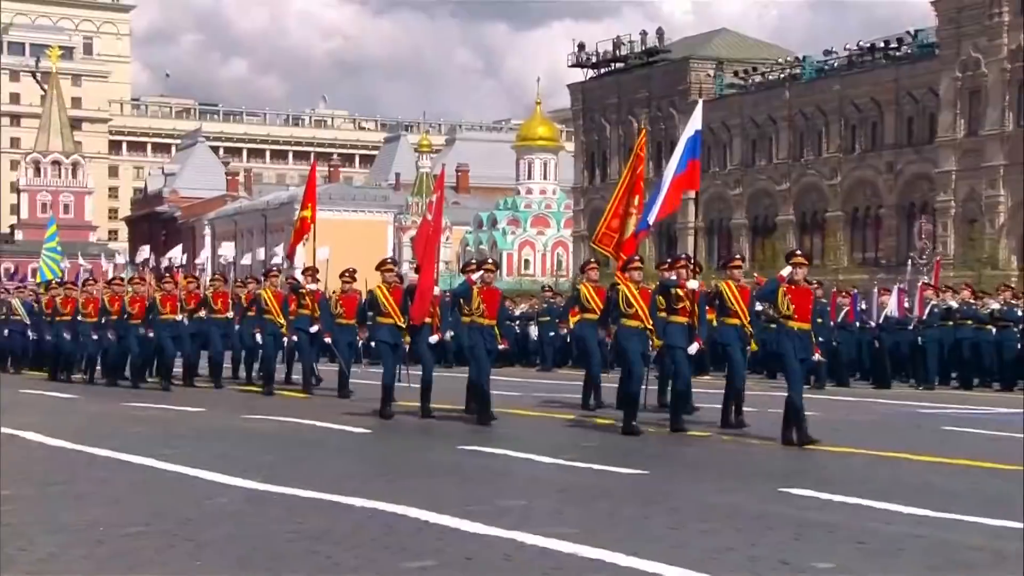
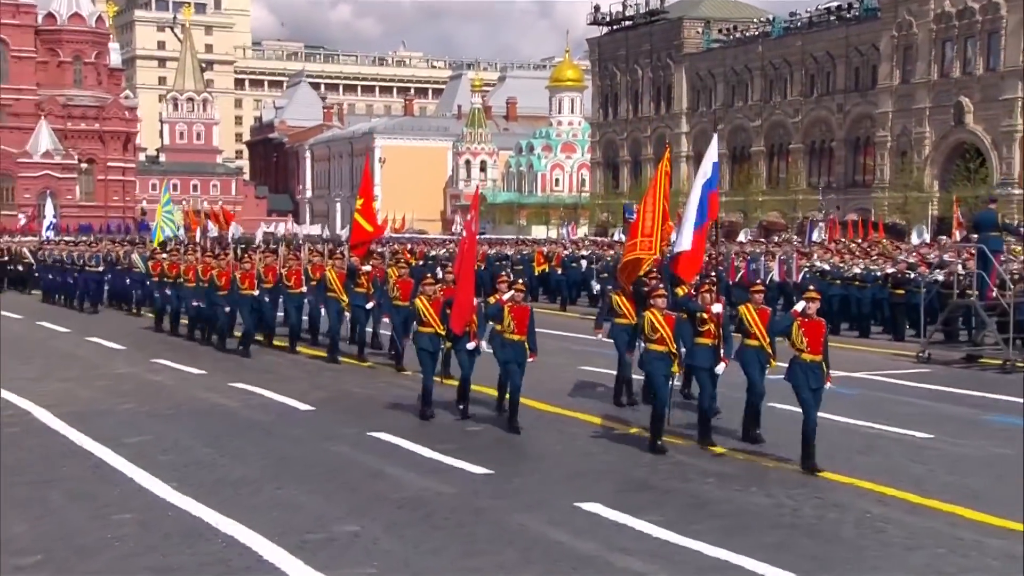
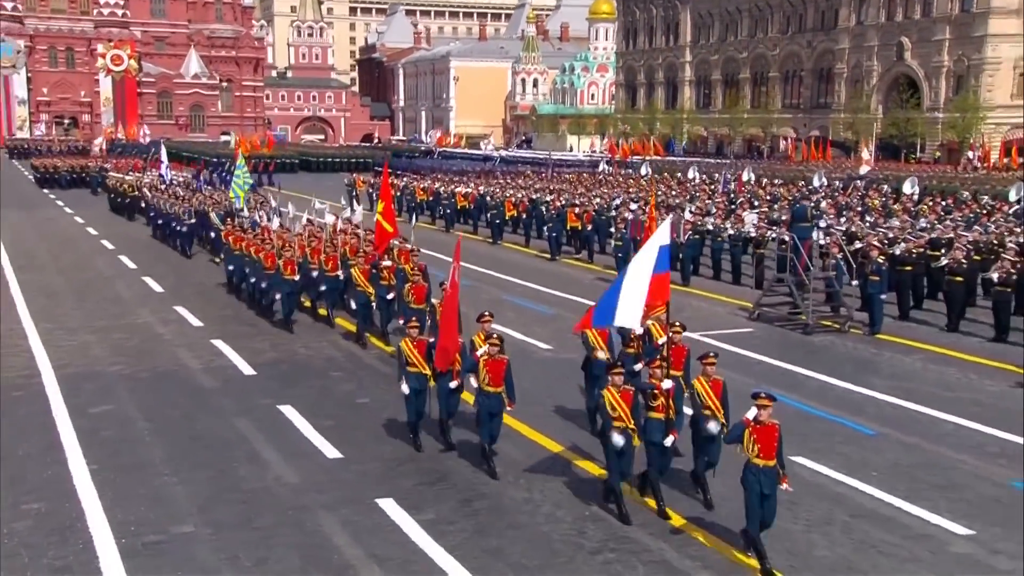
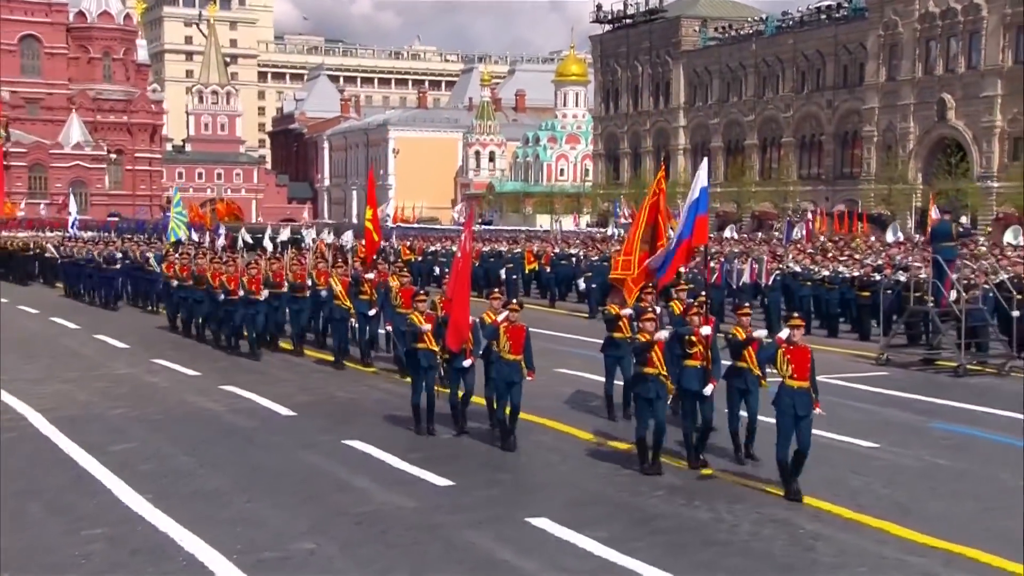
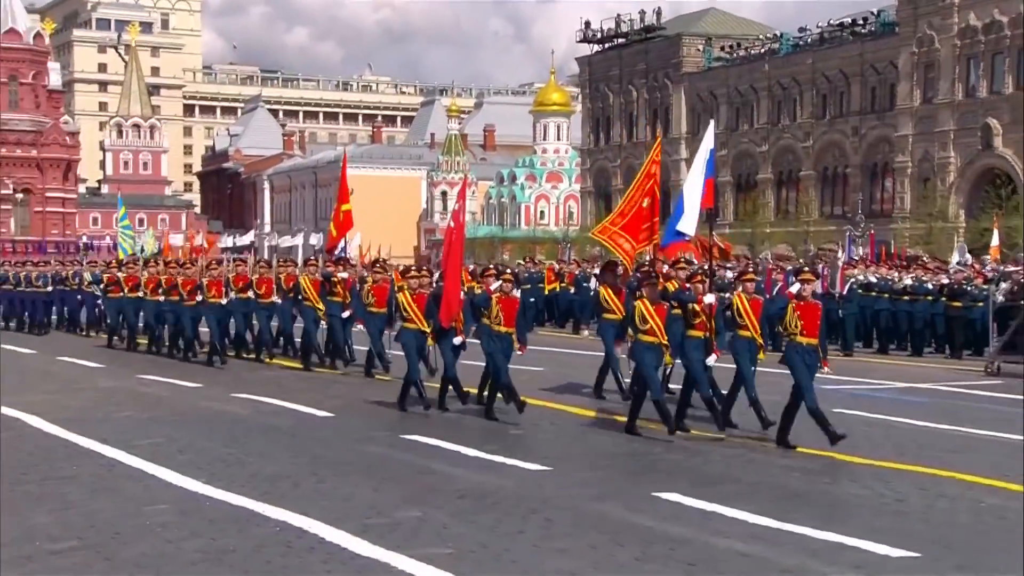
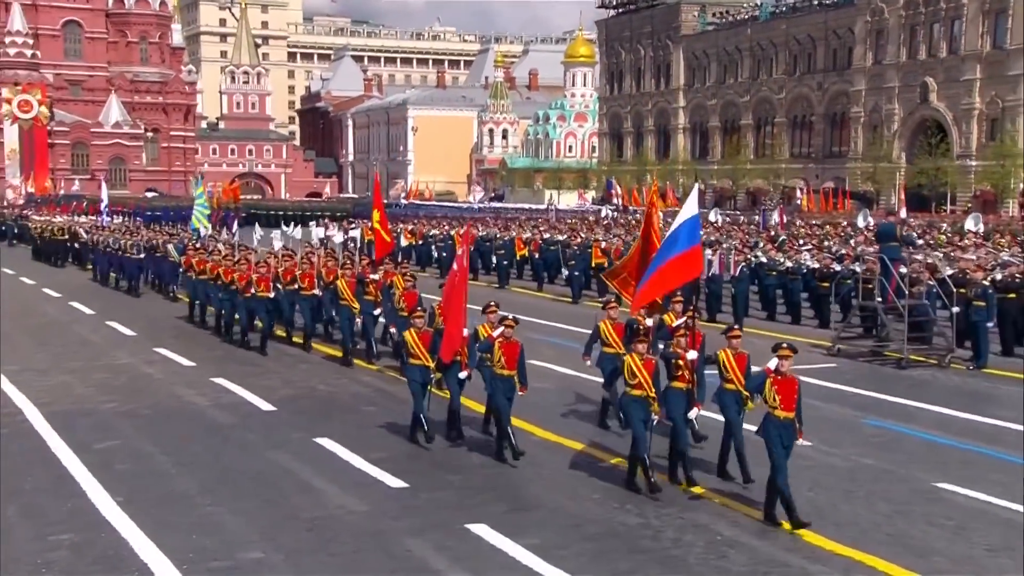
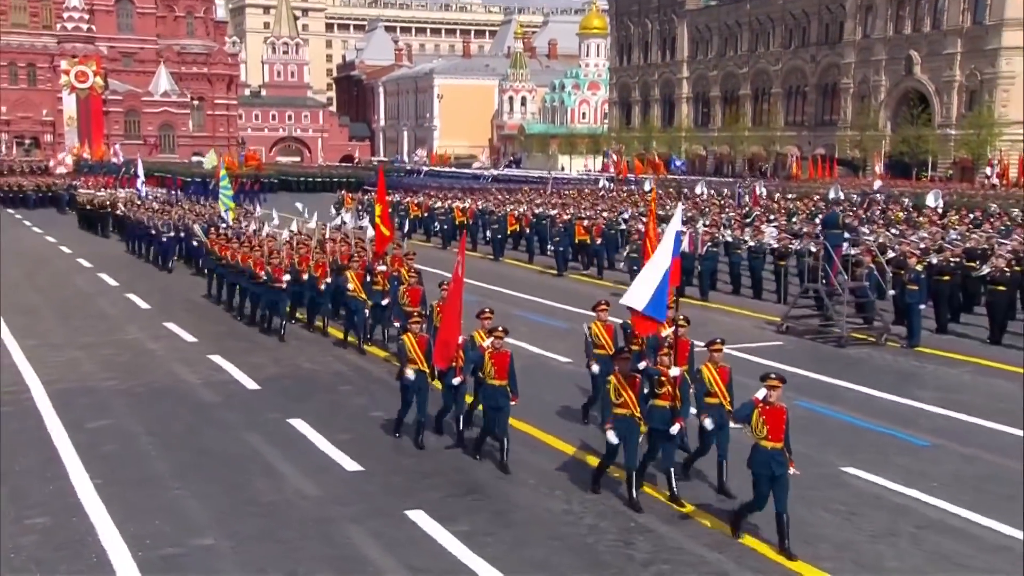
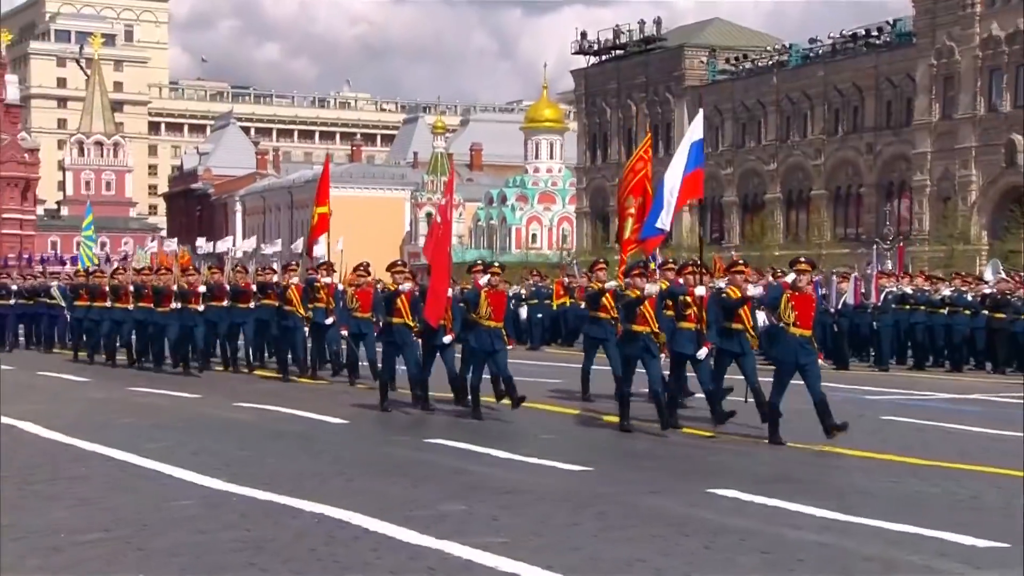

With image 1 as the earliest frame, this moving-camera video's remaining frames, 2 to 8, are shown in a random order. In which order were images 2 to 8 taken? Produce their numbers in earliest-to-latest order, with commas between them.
8, 5, 2, 4, 6, 7, 3
